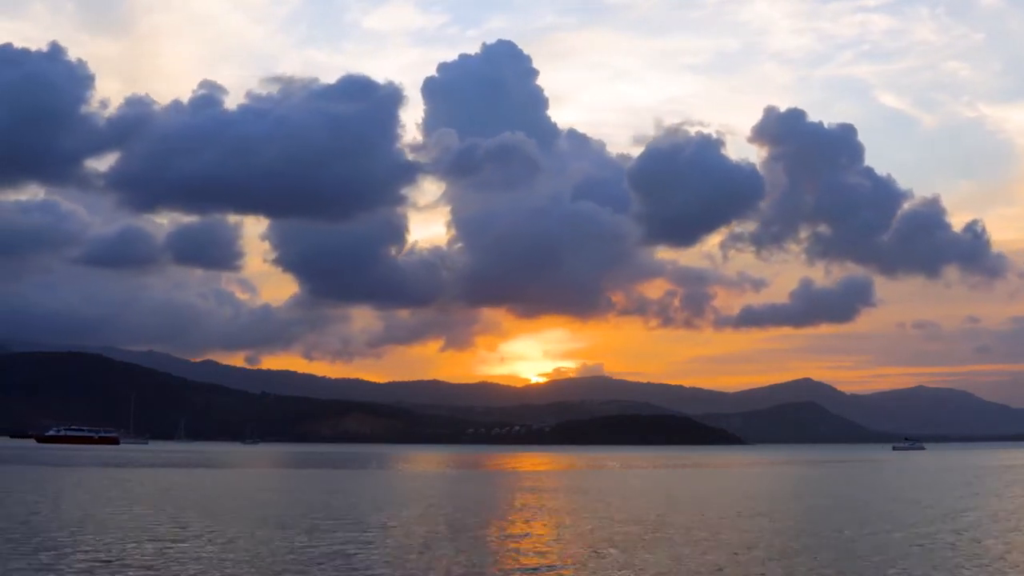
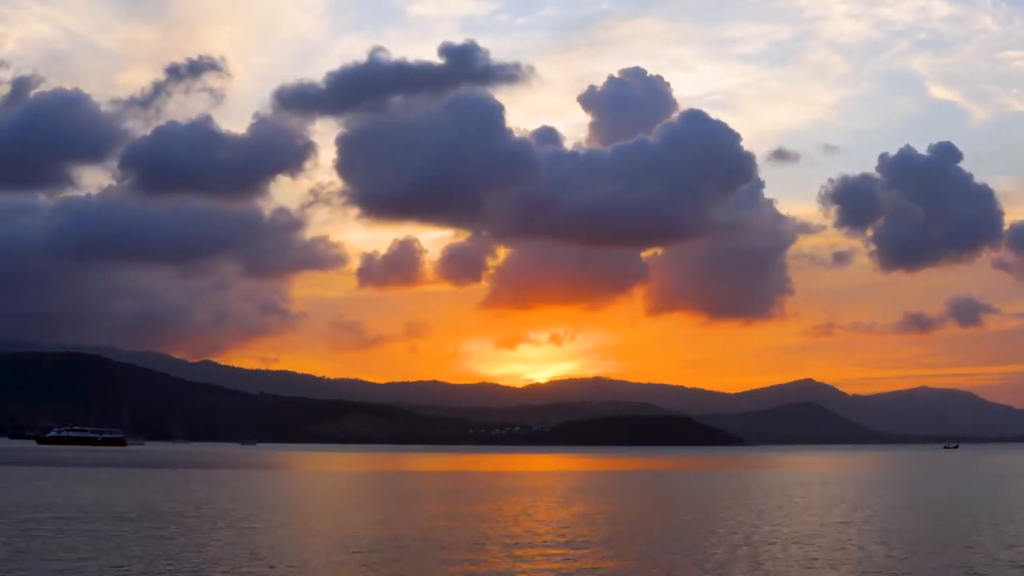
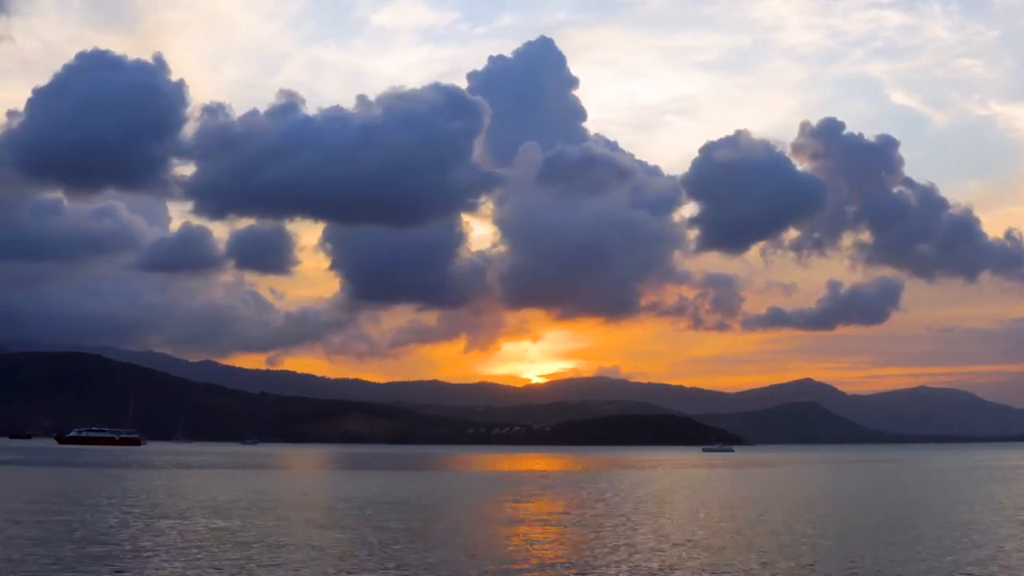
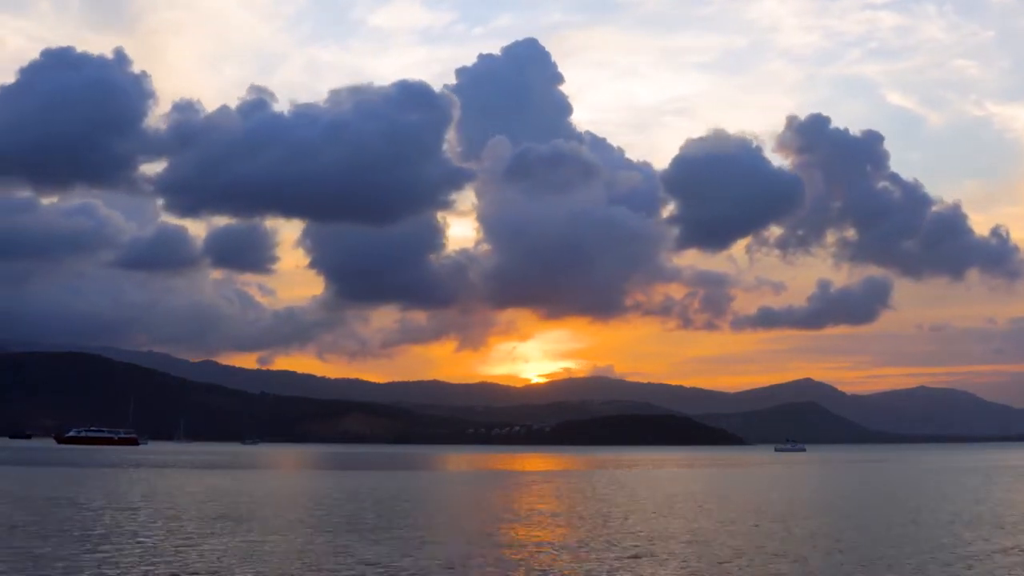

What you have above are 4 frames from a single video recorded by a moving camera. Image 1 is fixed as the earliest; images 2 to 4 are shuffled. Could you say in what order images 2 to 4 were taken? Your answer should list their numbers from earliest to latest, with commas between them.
4, 3, 2
